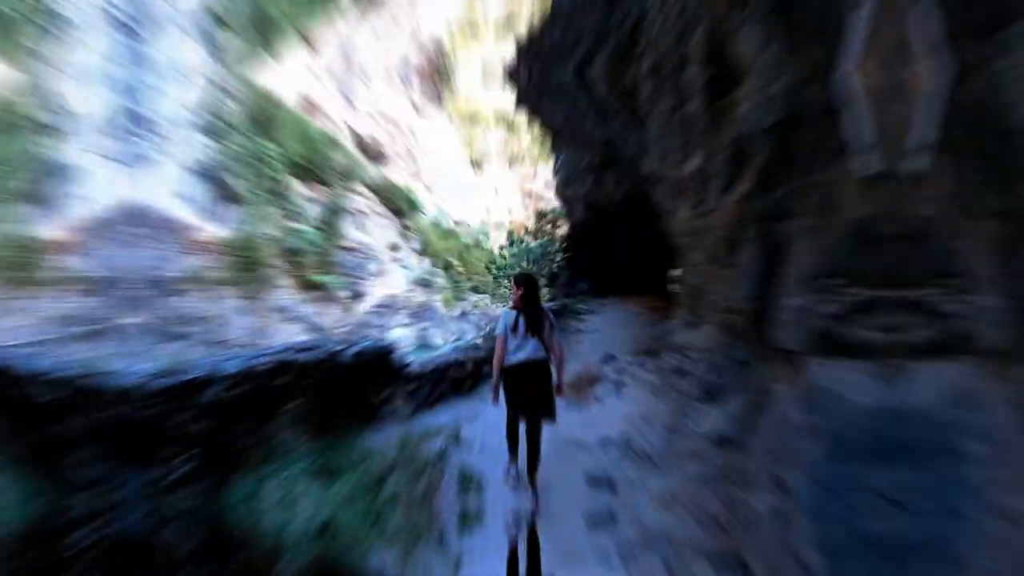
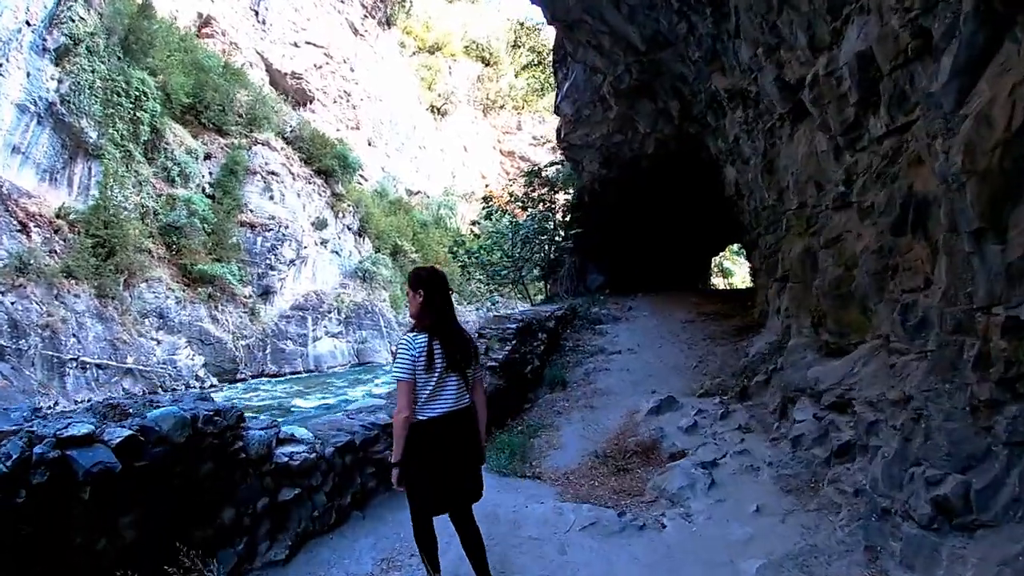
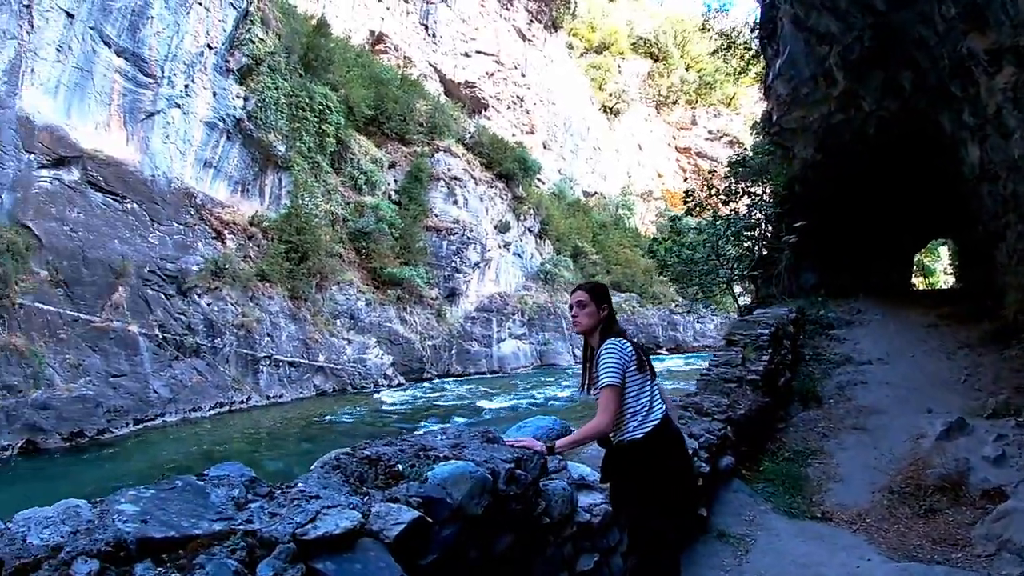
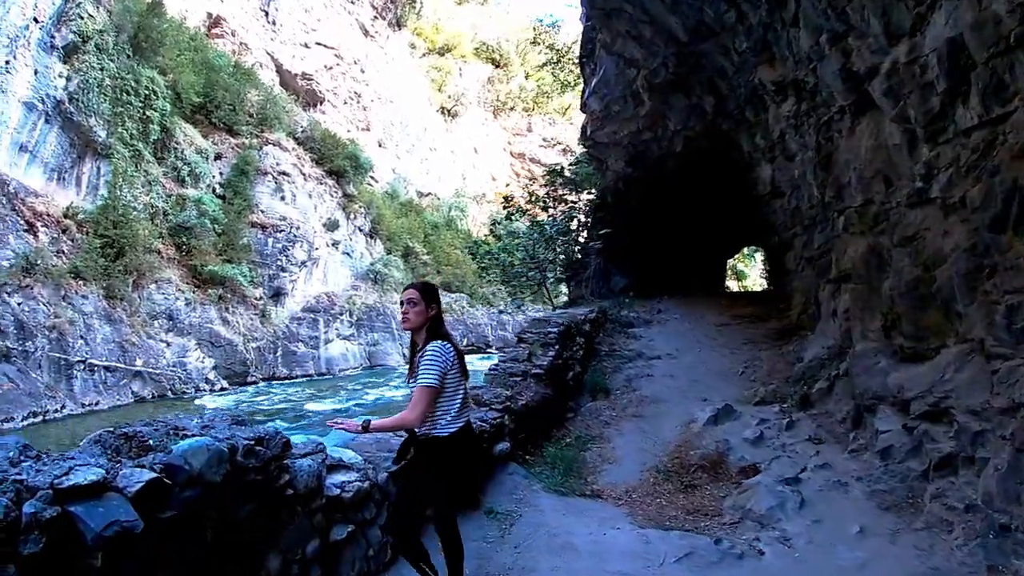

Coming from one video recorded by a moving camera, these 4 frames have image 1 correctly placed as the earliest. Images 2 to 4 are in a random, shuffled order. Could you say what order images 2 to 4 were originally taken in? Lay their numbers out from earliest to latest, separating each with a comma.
2, 4, 3
